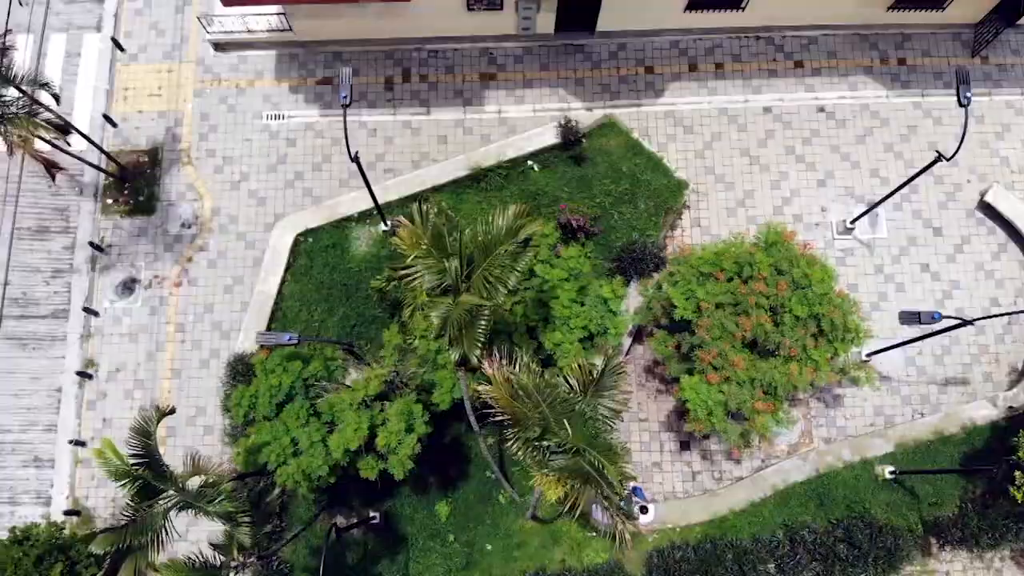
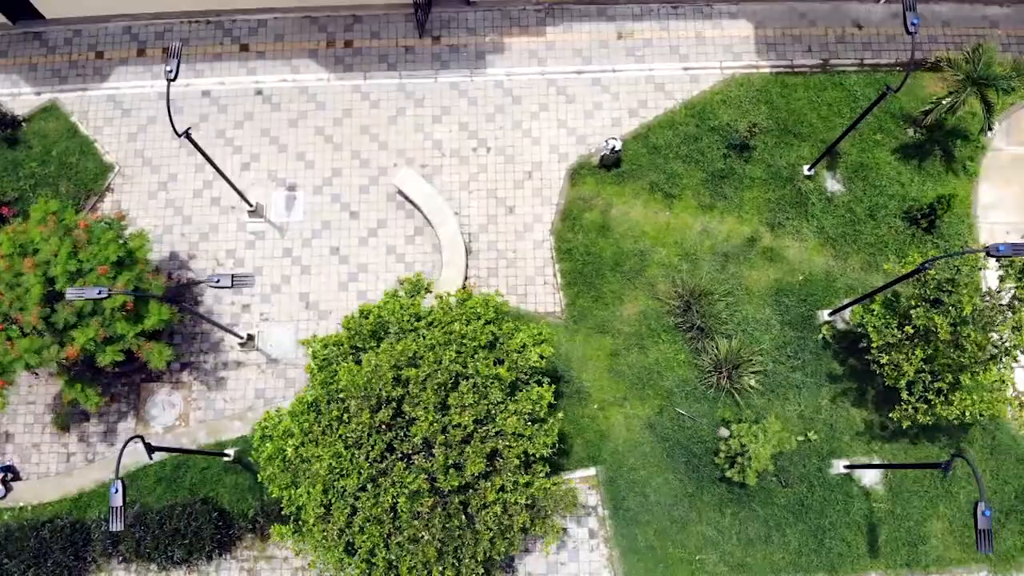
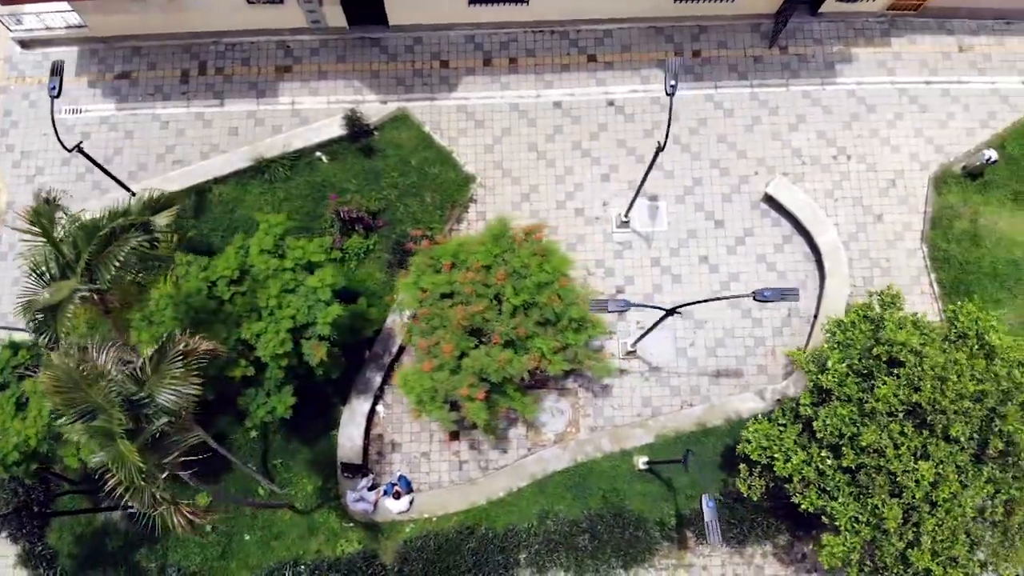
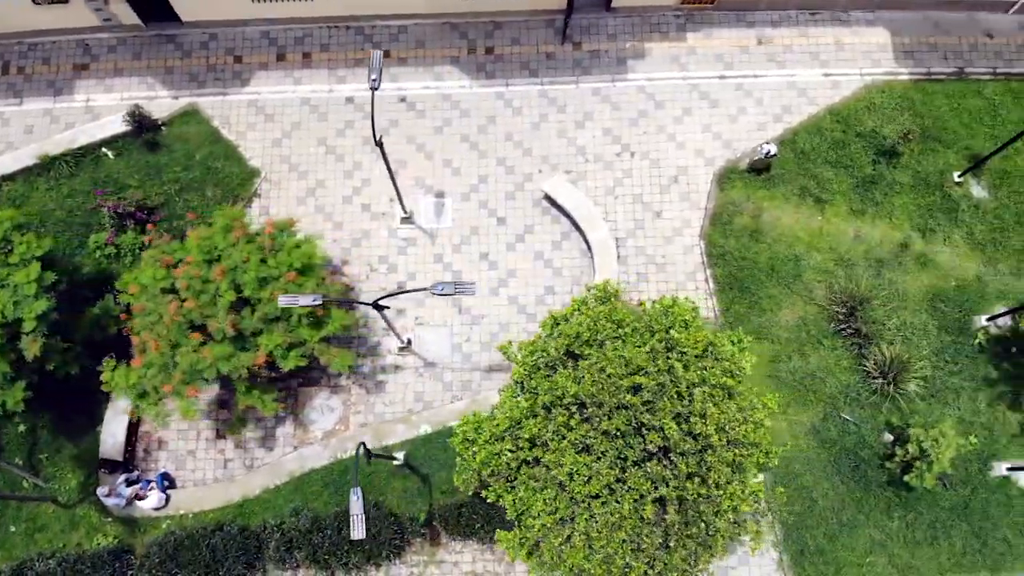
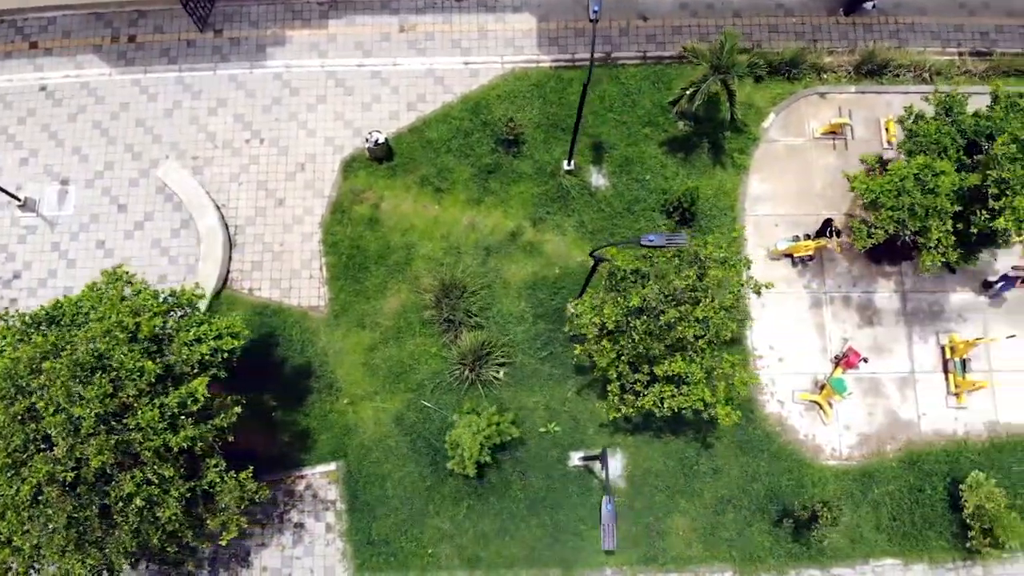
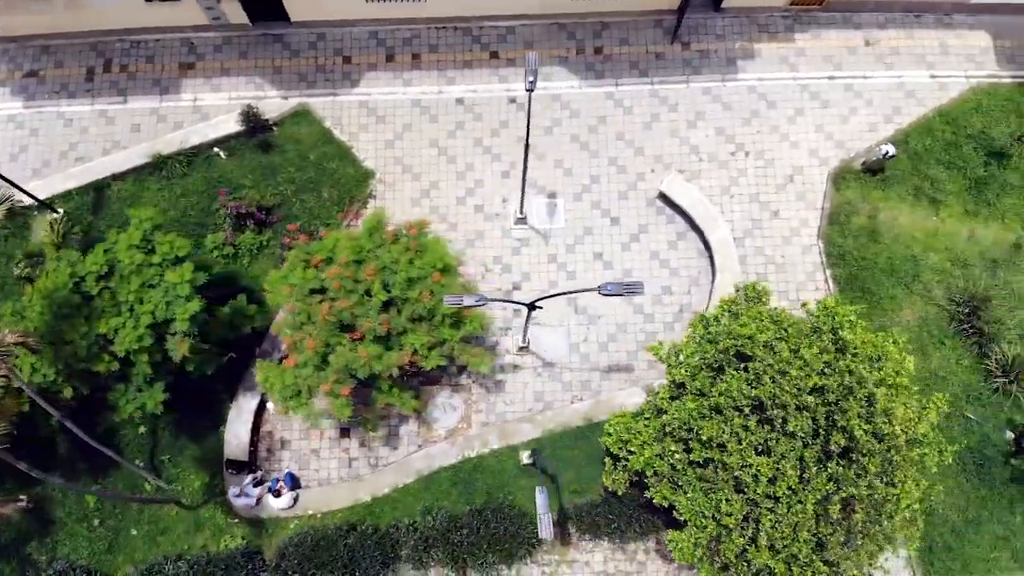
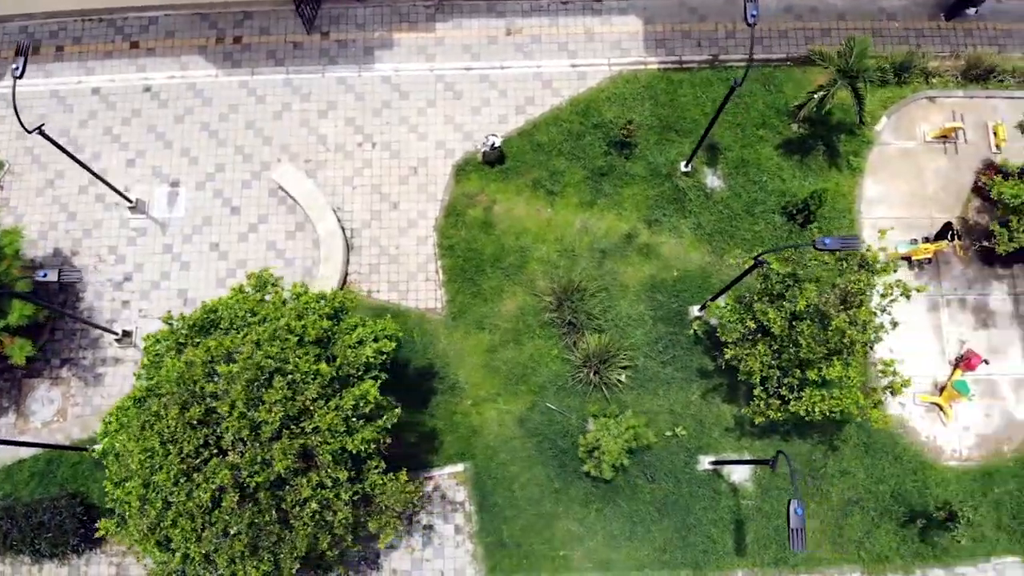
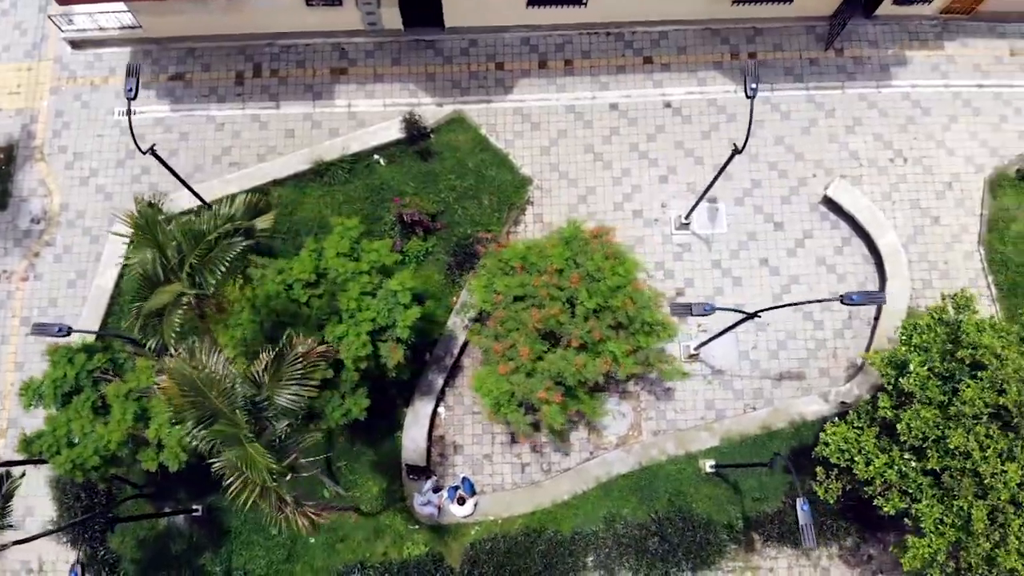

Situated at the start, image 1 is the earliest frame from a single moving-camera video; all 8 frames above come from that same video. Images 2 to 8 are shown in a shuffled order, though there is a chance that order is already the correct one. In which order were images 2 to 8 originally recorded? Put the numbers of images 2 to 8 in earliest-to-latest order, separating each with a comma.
8, 3, 6, 4, 2, 7, 5
